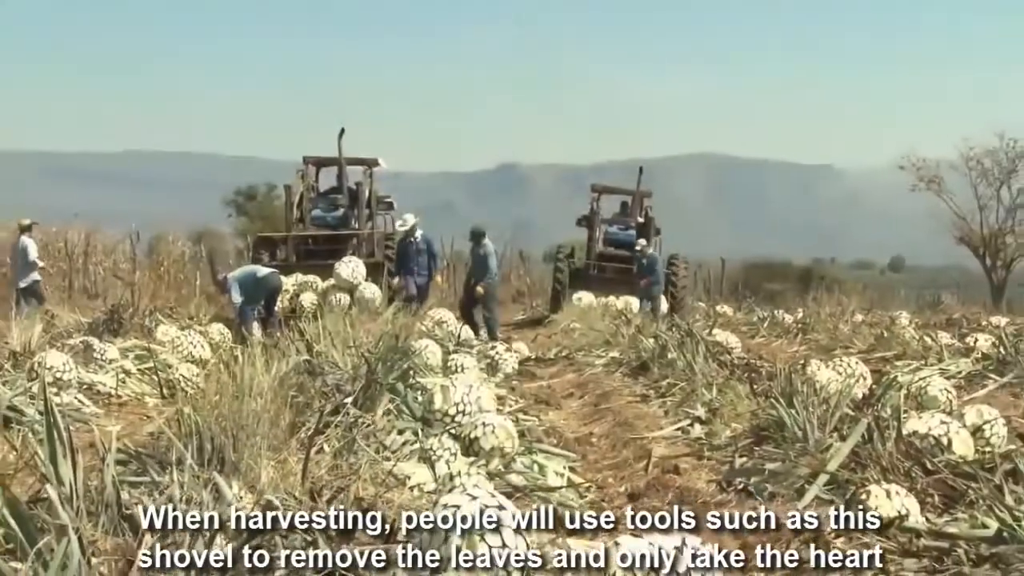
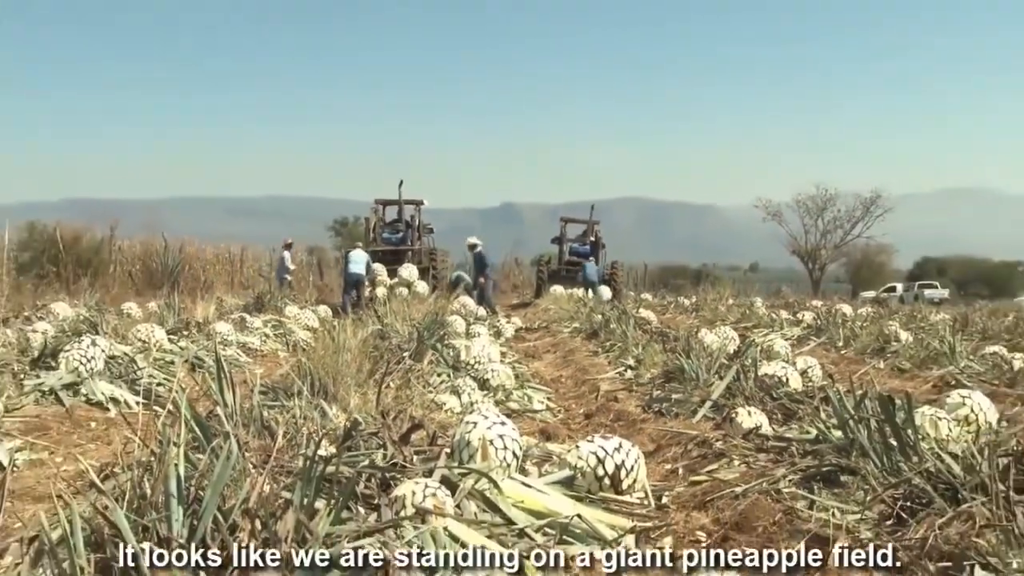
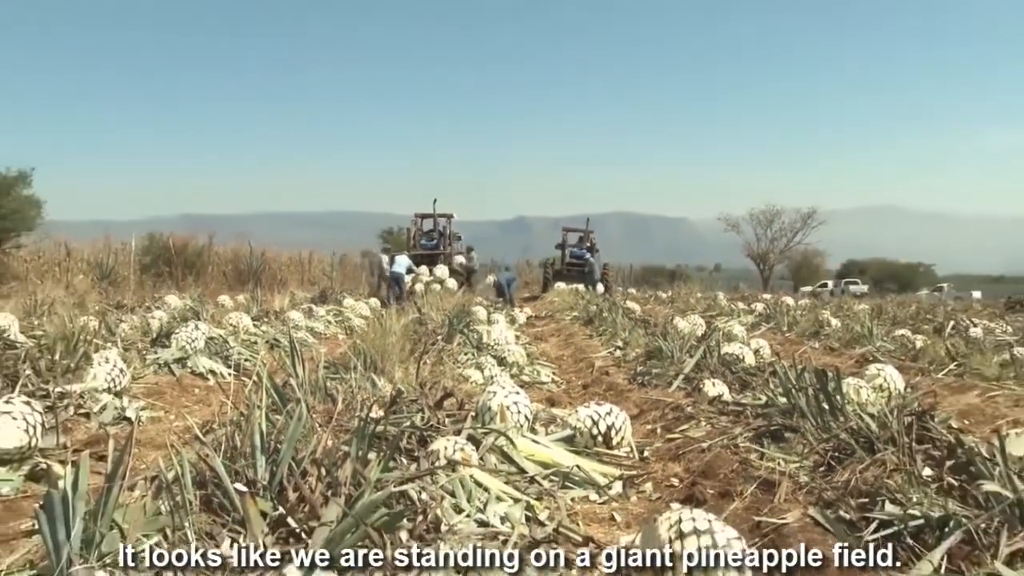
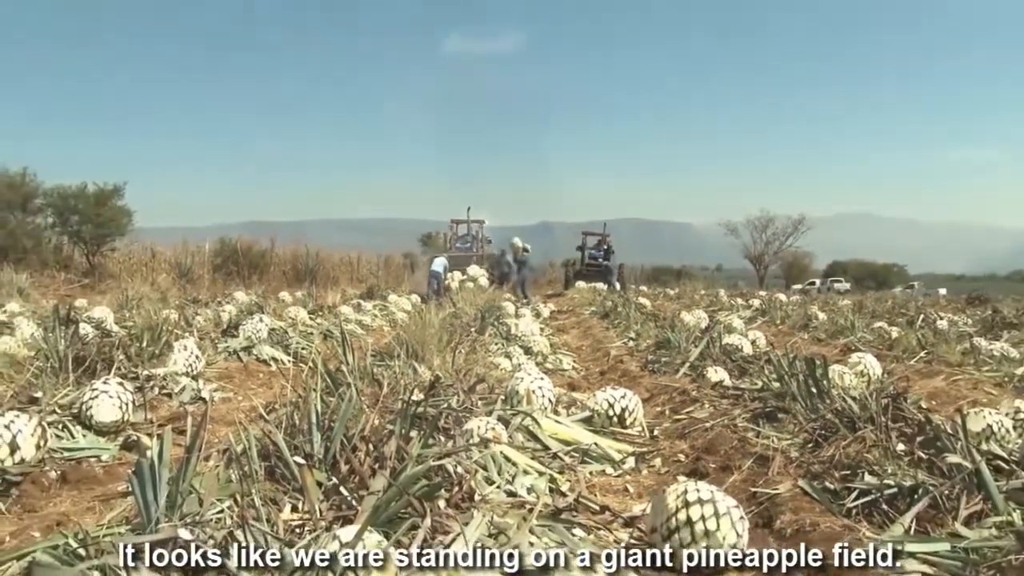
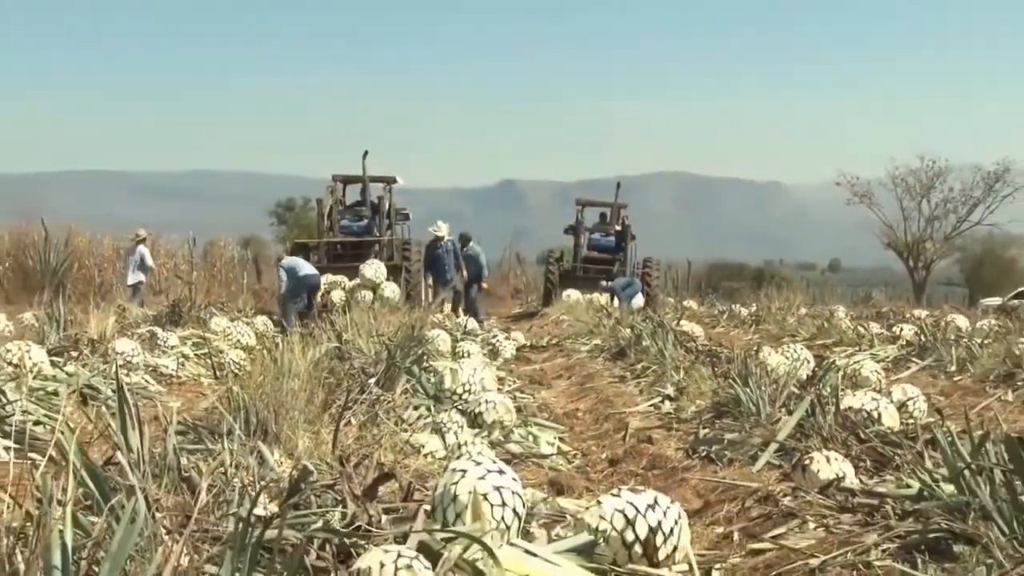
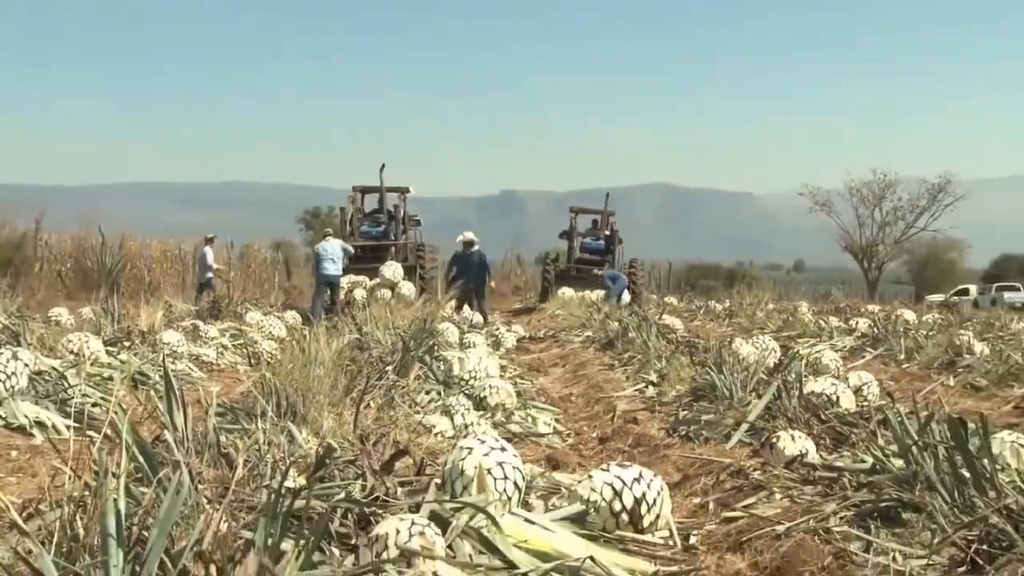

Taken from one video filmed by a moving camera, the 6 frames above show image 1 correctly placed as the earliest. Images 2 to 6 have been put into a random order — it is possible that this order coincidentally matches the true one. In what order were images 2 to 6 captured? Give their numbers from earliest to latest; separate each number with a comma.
5, 6, 2, 3, 4
